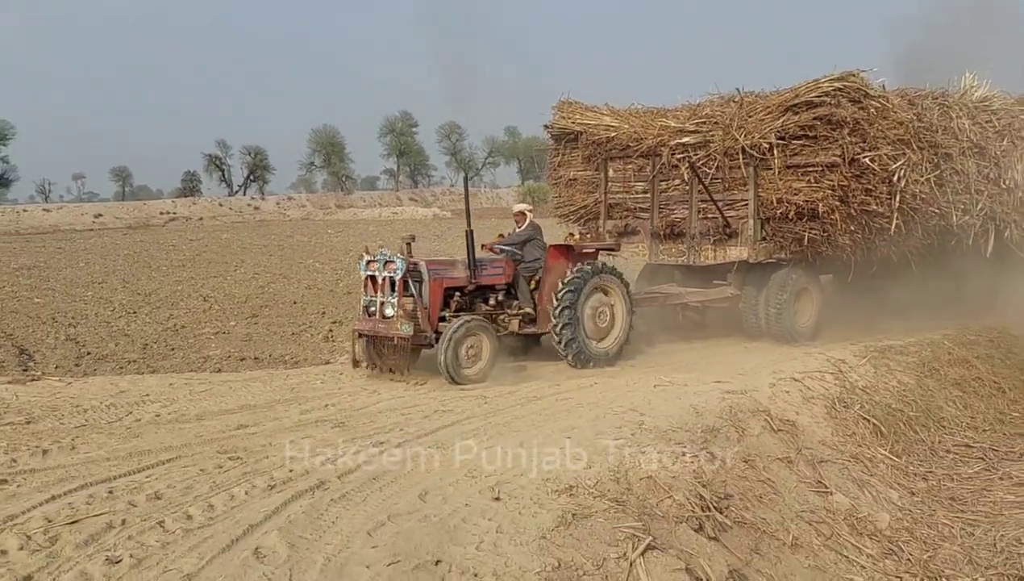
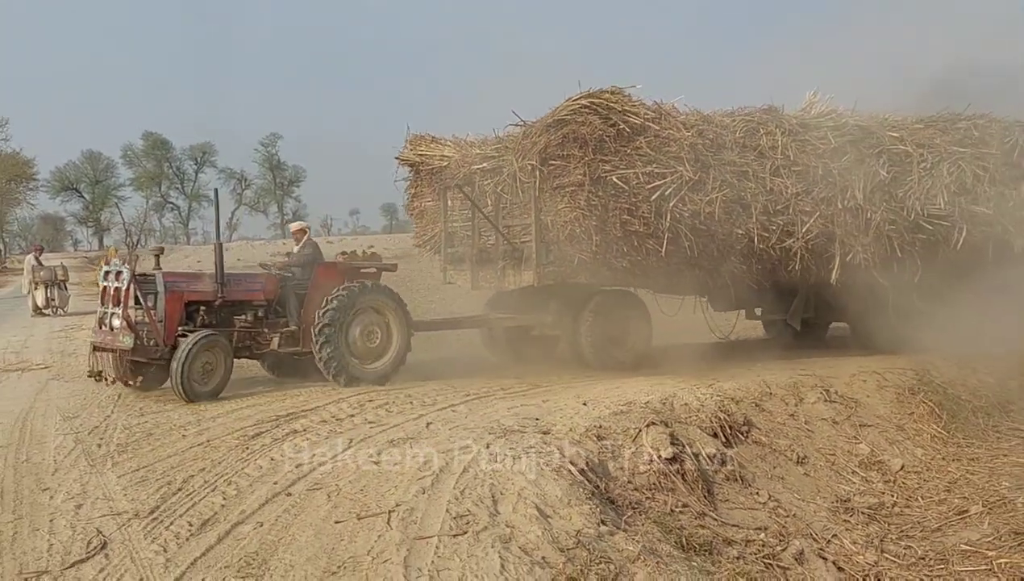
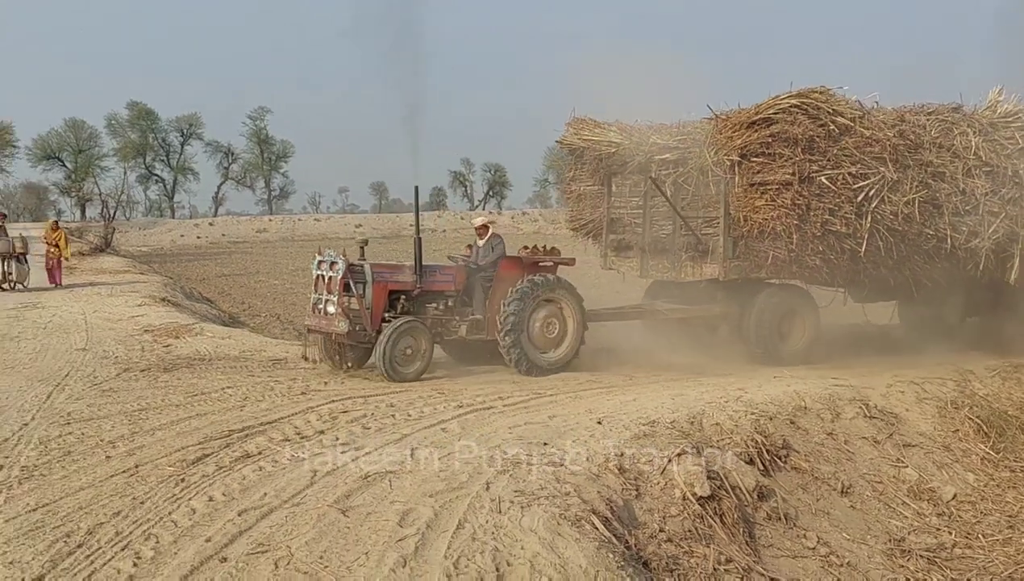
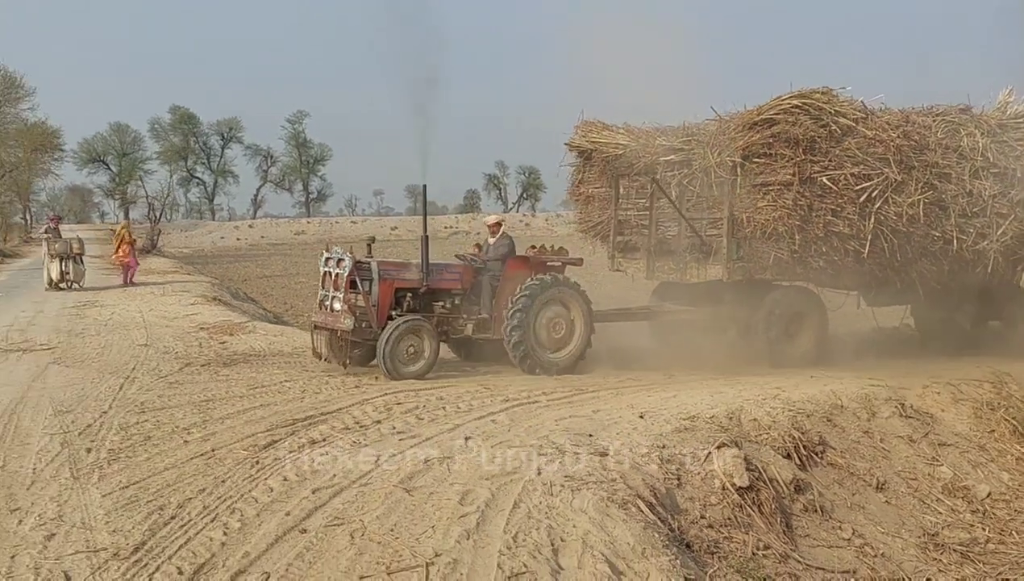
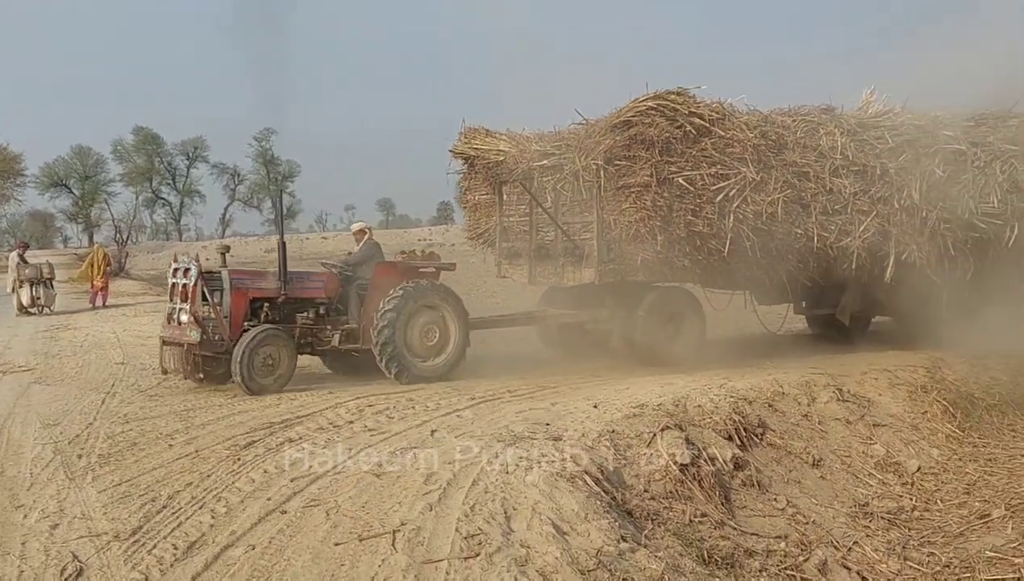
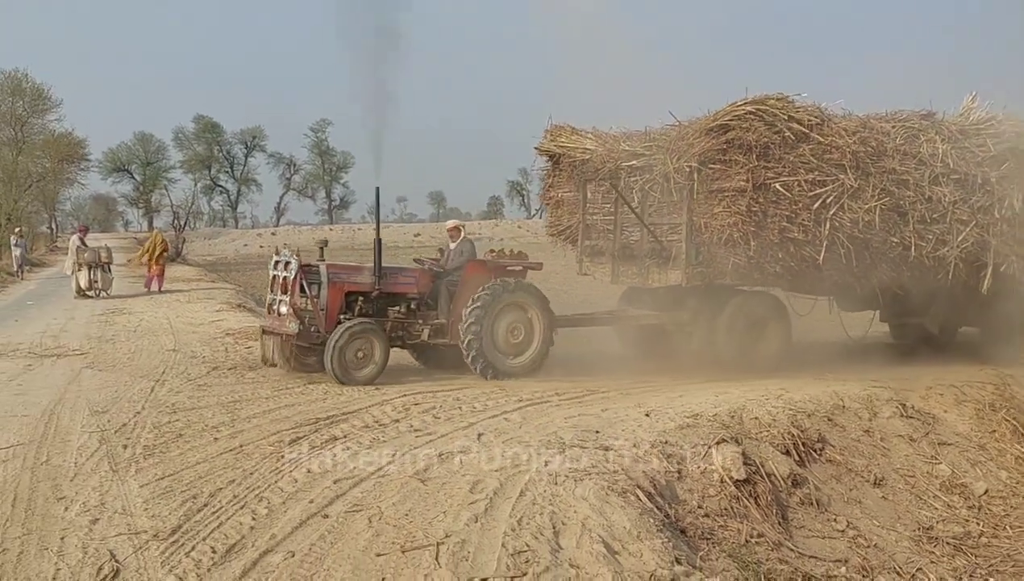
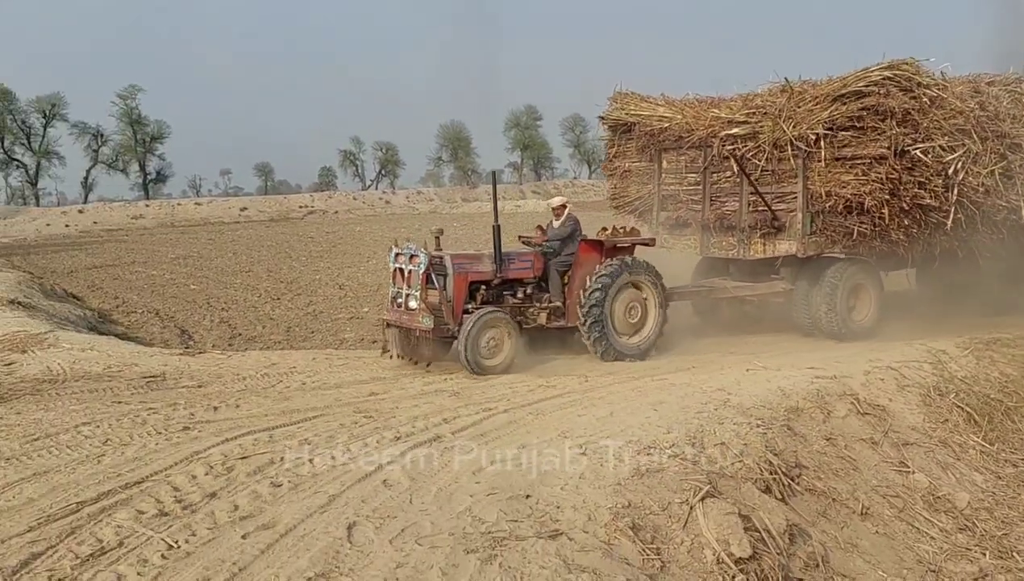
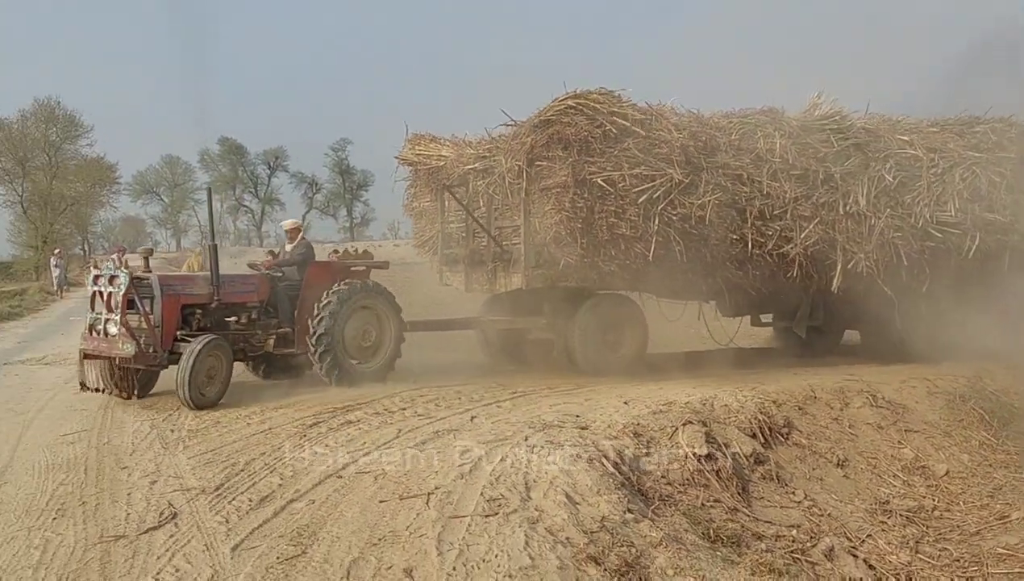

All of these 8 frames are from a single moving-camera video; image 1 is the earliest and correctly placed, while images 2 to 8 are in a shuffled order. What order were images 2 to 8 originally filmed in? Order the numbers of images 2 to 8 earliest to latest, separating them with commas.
7, 3, 4, 6, 5, 2, 8
